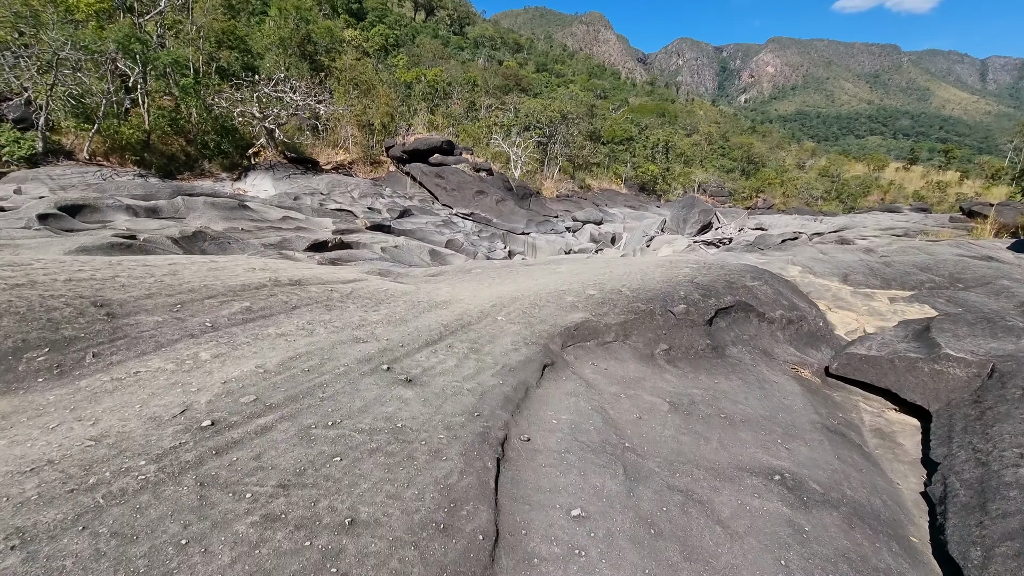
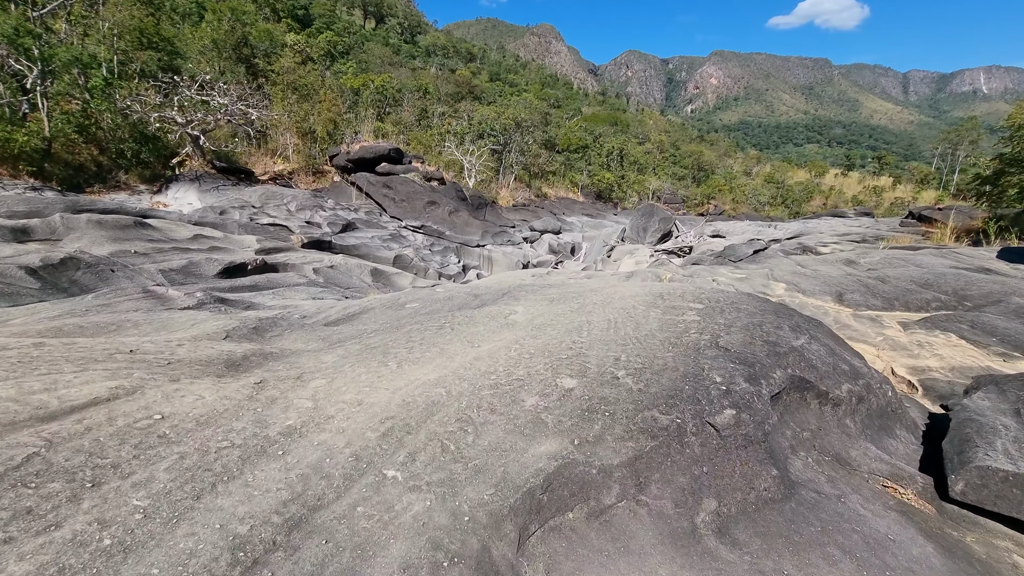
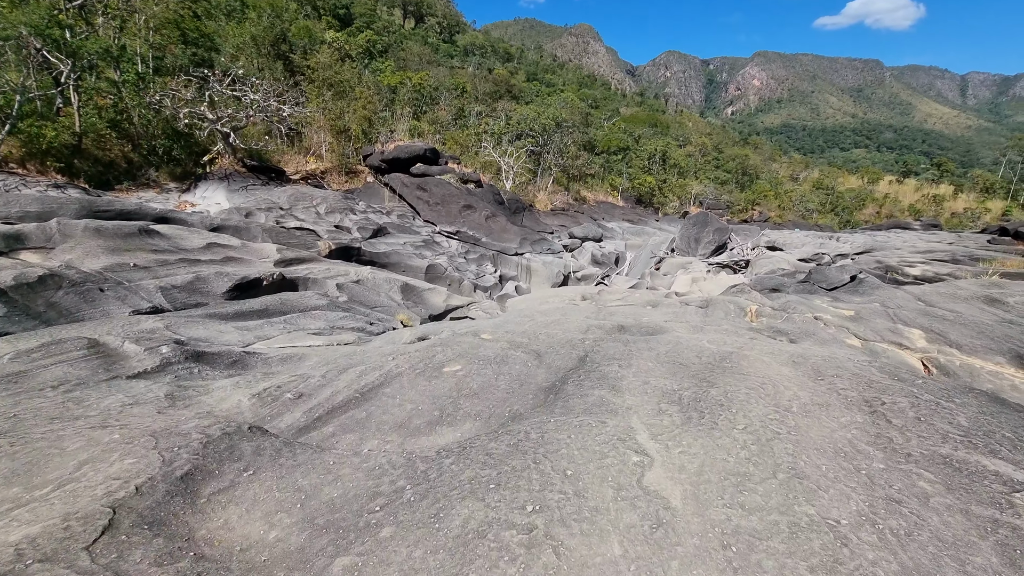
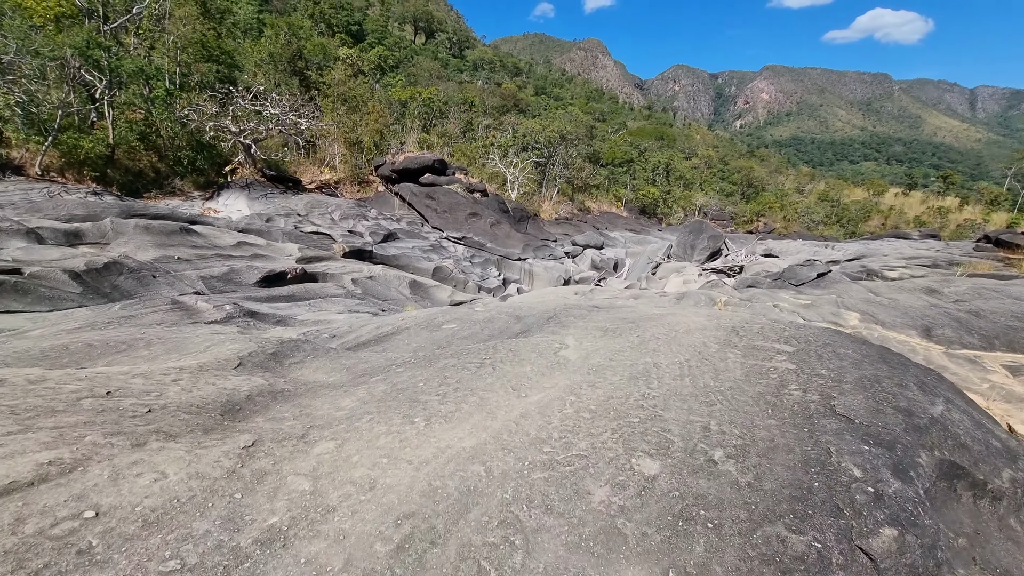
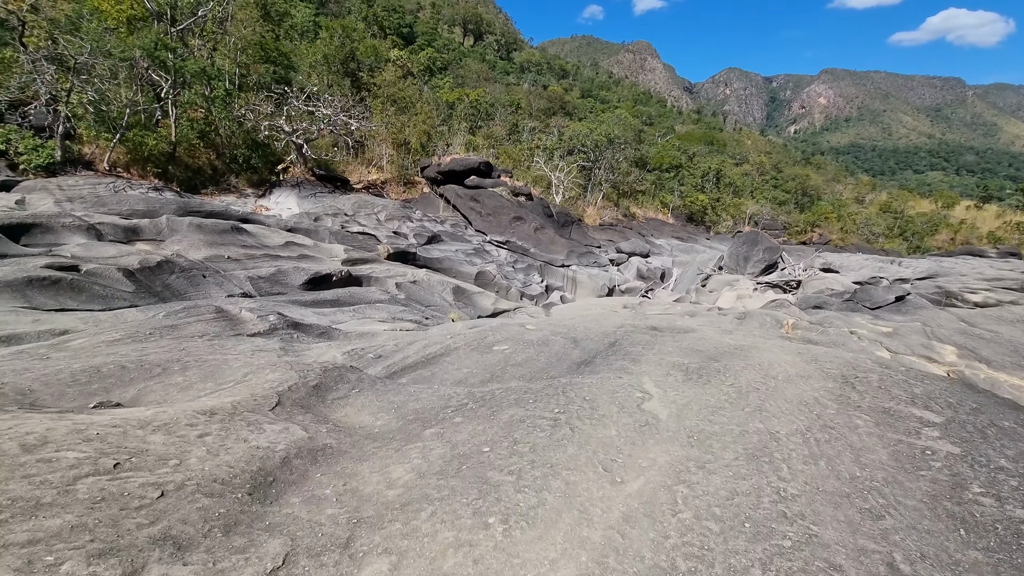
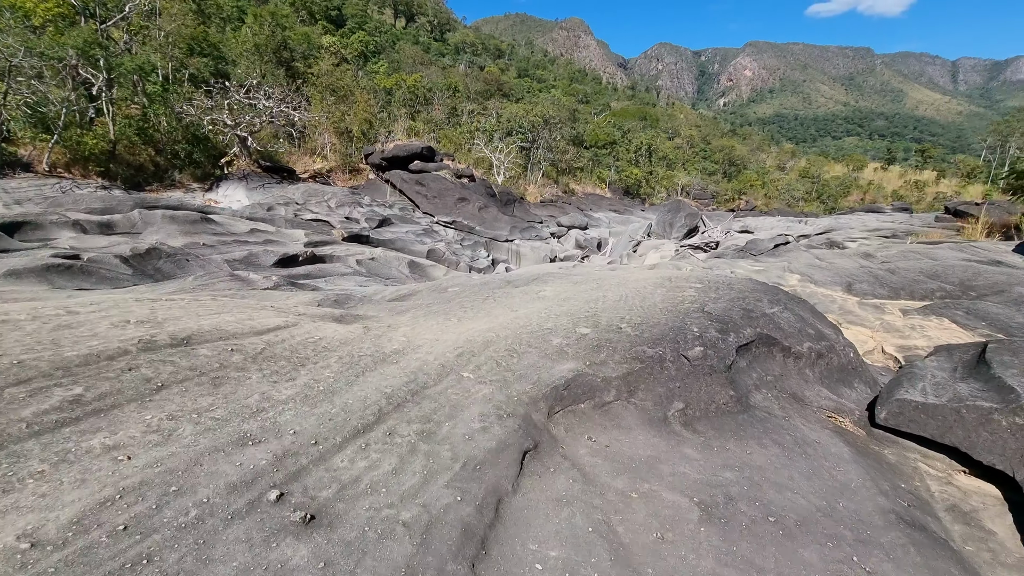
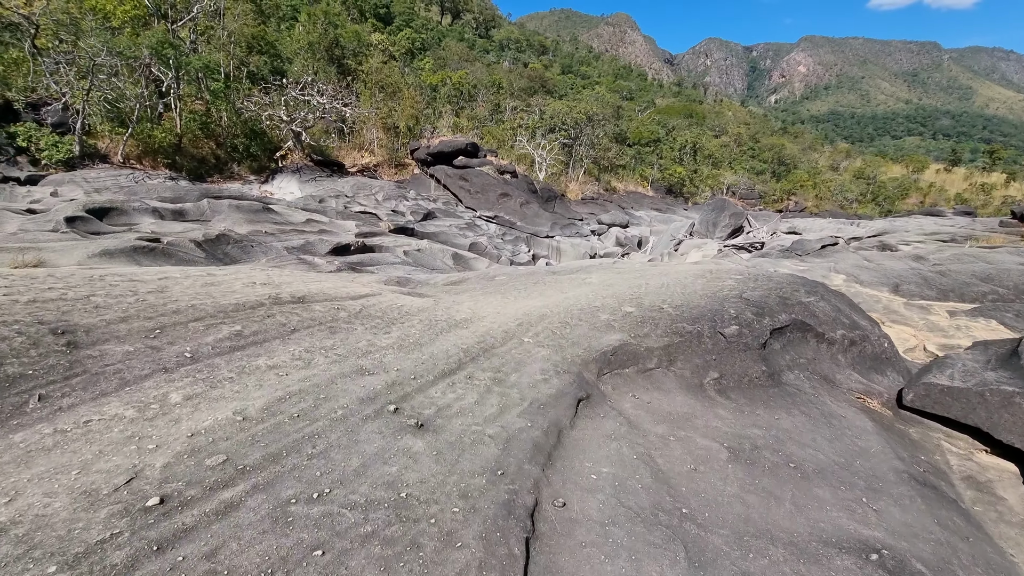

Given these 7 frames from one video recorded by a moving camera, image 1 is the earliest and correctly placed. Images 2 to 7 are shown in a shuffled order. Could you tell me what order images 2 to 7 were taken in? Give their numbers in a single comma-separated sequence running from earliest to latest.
7, 6, 2, 4, 5, 3
